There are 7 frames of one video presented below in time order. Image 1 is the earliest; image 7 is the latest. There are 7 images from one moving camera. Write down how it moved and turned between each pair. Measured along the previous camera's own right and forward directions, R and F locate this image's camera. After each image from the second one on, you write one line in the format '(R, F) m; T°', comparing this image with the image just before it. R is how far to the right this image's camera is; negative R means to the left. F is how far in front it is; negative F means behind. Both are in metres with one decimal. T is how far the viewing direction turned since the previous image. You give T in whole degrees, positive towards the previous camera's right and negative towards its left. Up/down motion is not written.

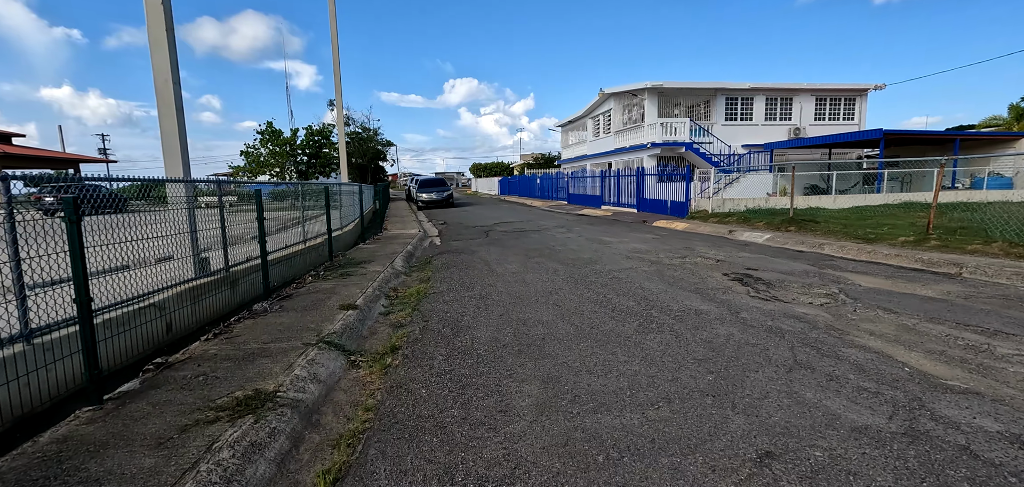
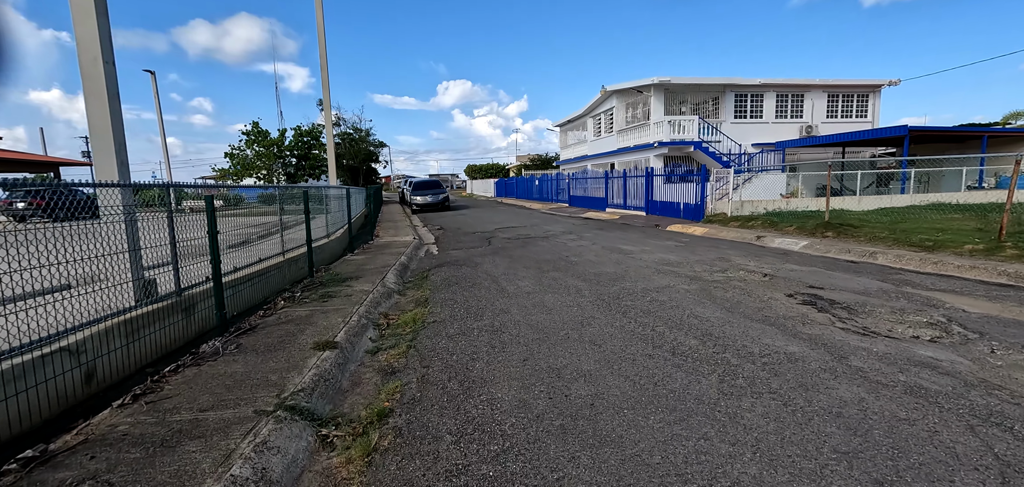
(-0.3, +1.2) m; +1°
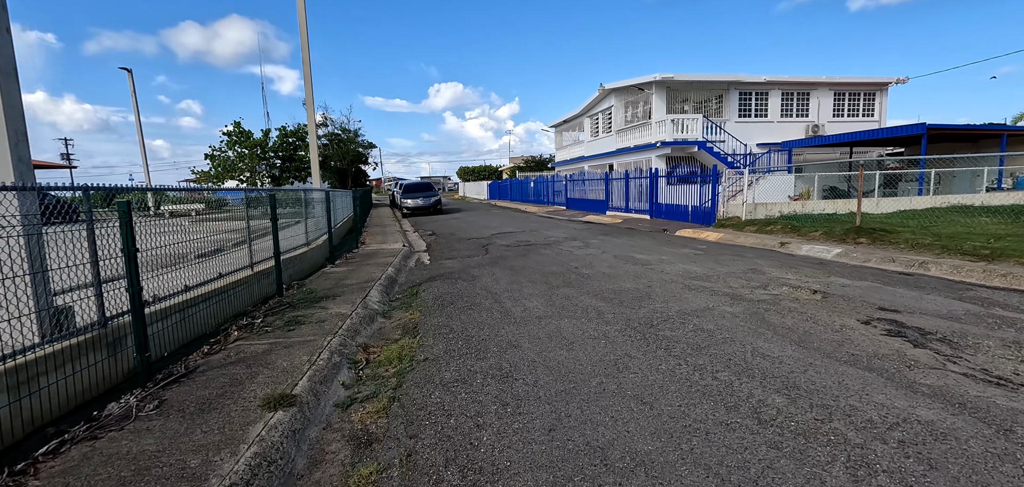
(-0.2, +1.0) m; +1°
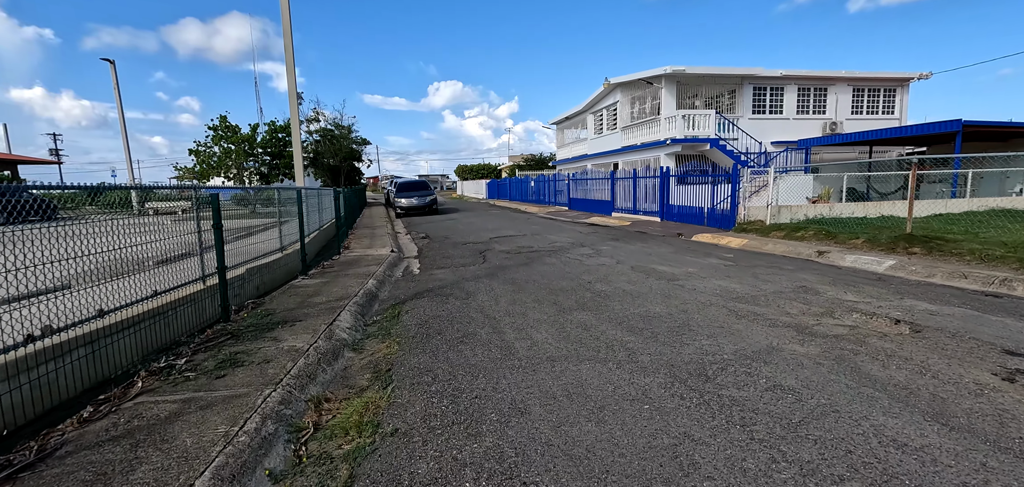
(0.0, +1.2) m; 0°
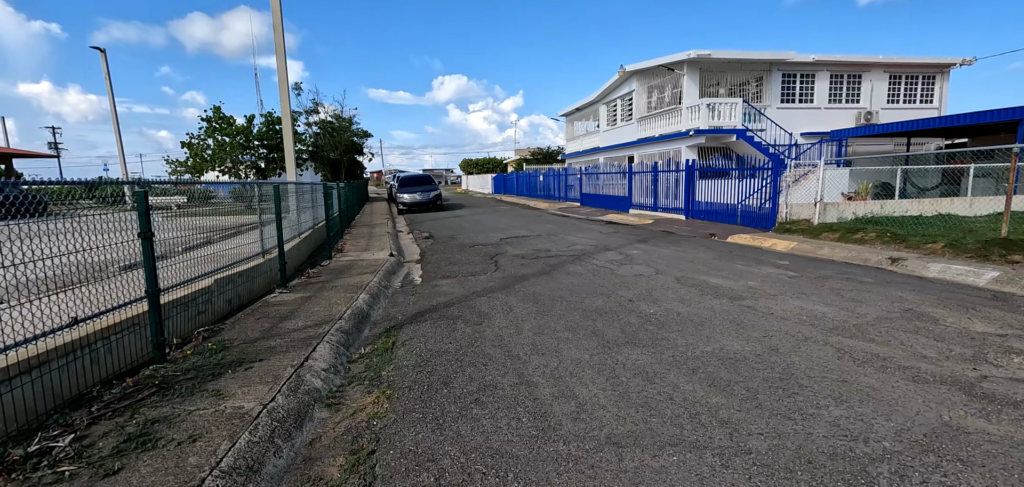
(-0.2, +1.3) m; -1°
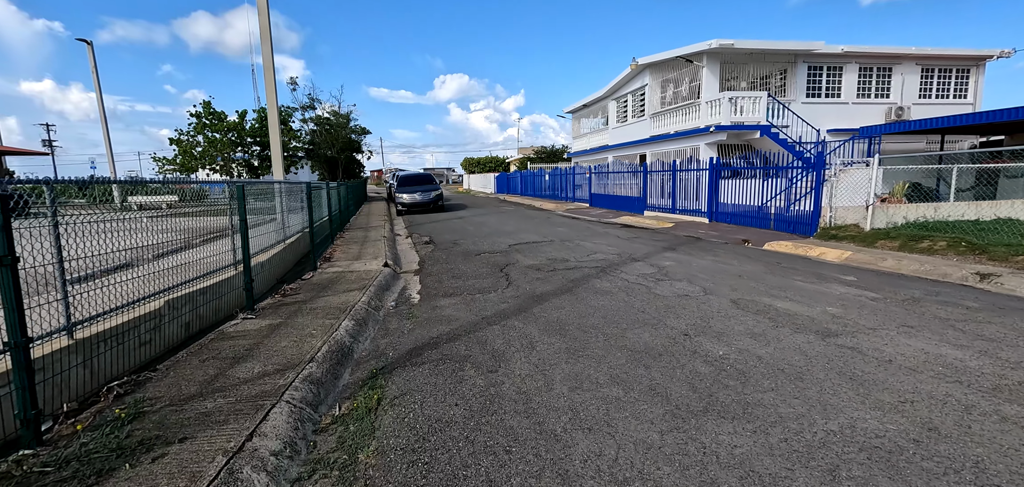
(-0.2, +1.2) m; 0°
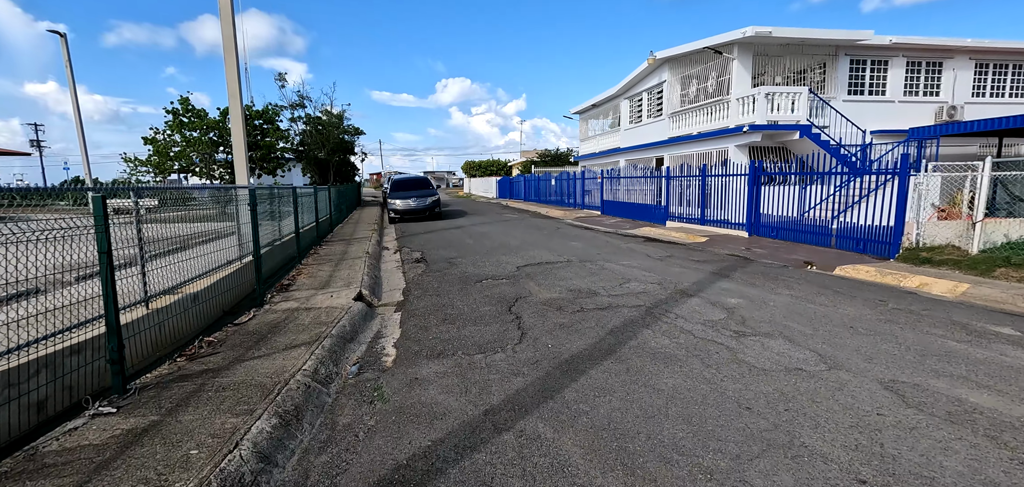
(-0.1, +1.9) m; 0°
